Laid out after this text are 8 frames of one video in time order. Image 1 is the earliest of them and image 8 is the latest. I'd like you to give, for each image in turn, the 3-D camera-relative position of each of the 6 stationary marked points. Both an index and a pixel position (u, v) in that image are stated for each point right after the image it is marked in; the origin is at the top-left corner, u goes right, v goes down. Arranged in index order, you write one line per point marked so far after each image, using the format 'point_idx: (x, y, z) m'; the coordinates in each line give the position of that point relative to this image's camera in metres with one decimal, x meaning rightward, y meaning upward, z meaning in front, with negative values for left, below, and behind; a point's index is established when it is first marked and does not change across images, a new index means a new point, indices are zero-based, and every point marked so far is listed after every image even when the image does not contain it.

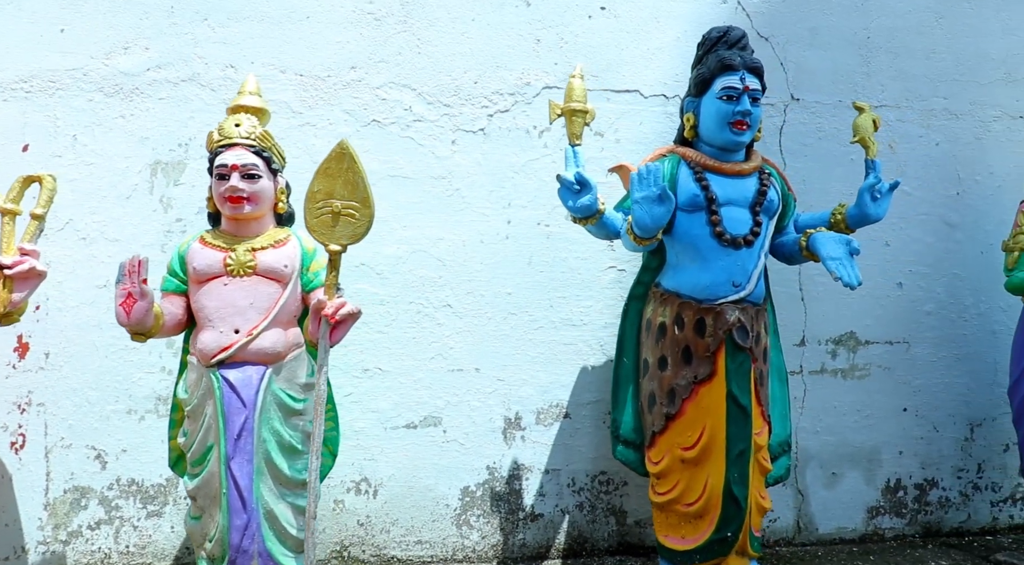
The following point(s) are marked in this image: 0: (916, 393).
0: (+1.7, -0.5, +3.7) m
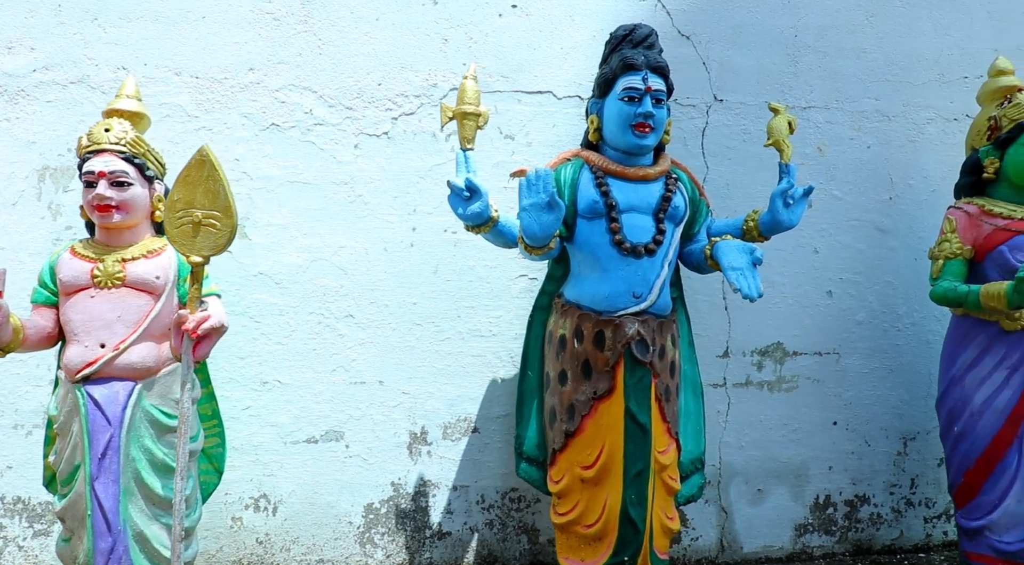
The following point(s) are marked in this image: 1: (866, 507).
0: (+1.3, -0.5, +3.6) m
1: (+1.4, -0.9, +3.6) m
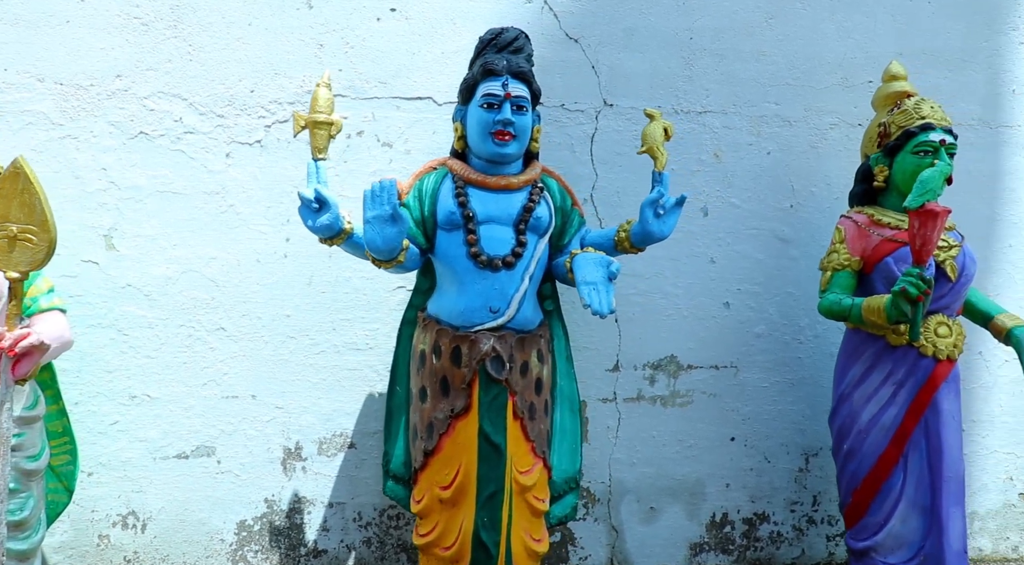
0: (+0.9, -0.5, +3.5) m
1: (+1.0, -0.9, +3.5) m
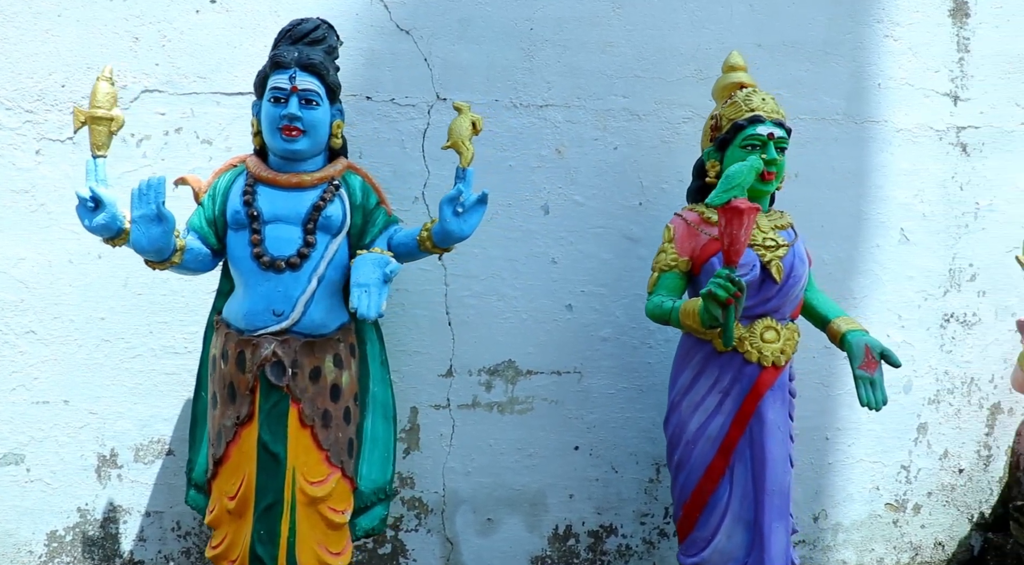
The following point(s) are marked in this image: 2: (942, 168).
0: (+0.3, -0.5, +3.3) m
1: (+0.4, -1.0, +3.3) m
2: (+1.7, +0.5, +3.6) m
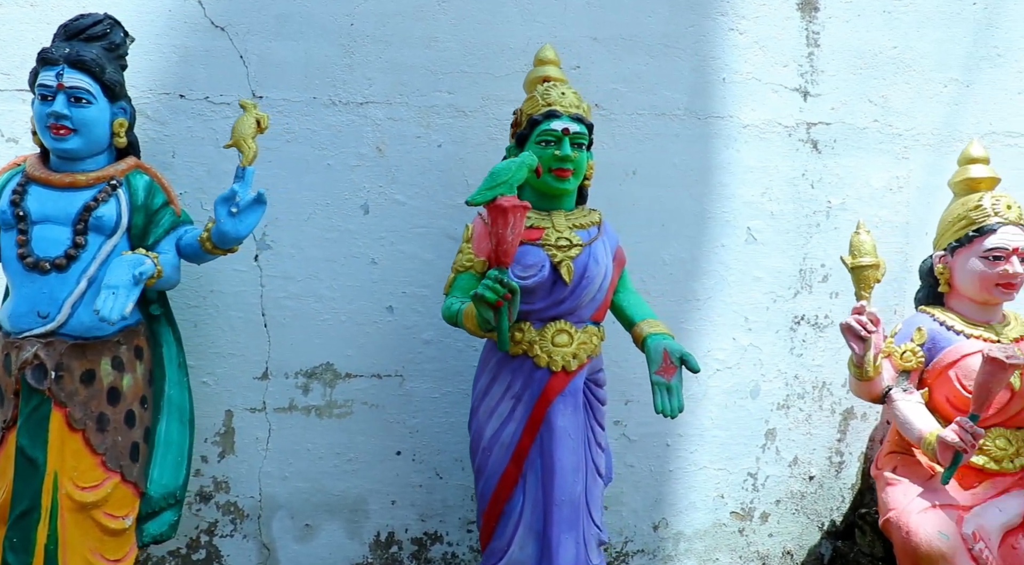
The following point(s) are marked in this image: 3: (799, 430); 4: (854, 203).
0: (-0.4, -0.5, +3.2) m
1: (-0.3, -1.0, +3.2) m
2: (+1.1, +0.5, +3.5) m
3: (+1.1, -0.6, +3.5) m
4: (+1.3, +0.3, +3.5) m
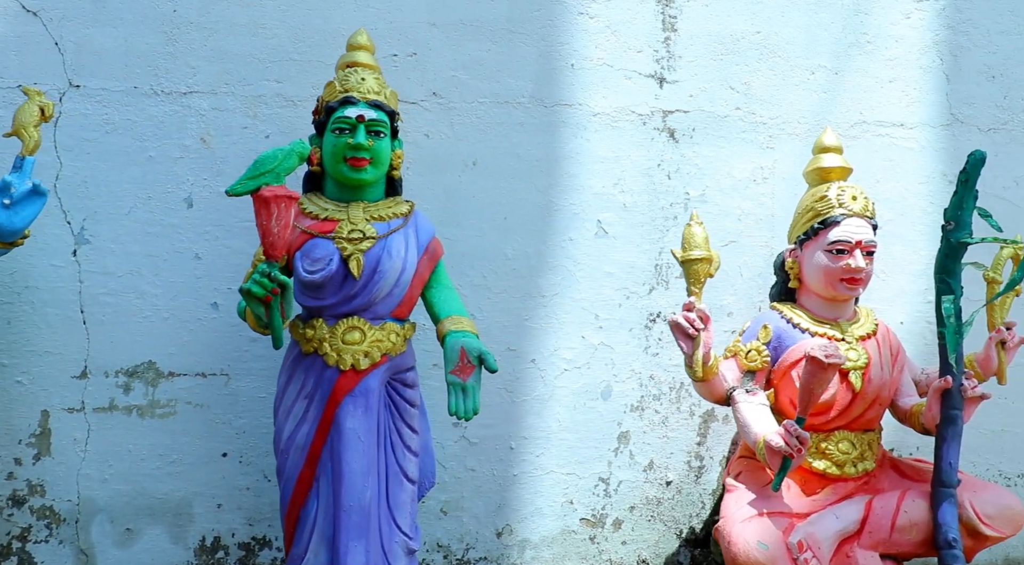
0: (-1.0, -0.5, +3.1) m
1: (-0.9, -0.9, +3.1) m
2: (+0.5, +0.5, +3.3) m
3: (+0.5, -0.6, +3.3) m
4: (+0.8, +0.3, +3.3) m
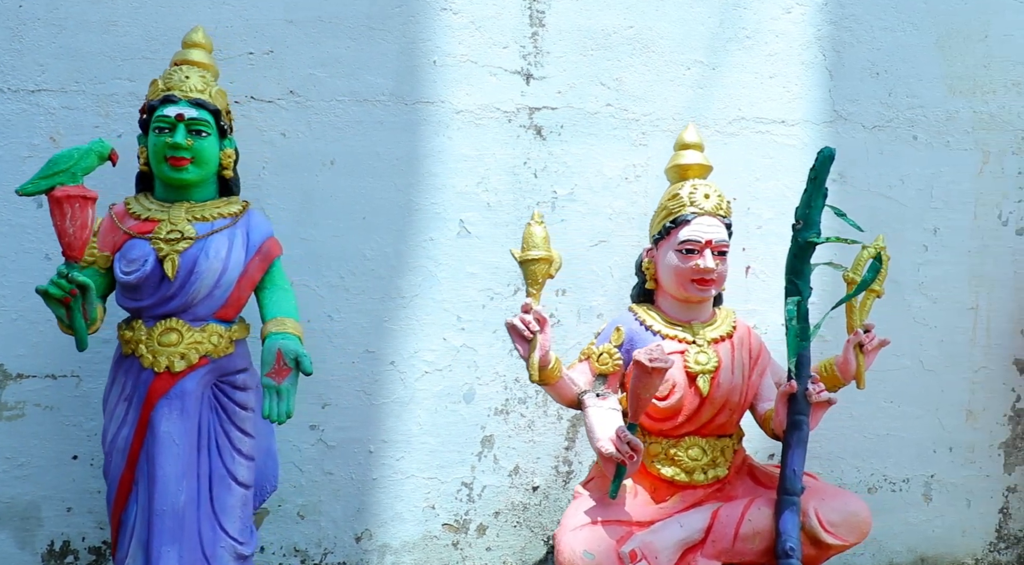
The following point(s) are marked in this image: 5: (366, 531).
0: (-1.5, -0.5, +3.1) m
1: (-1.4, -0.9, +3.1) m
2: (0.0, +0.5, +3.2) m
3: (0.0, -0.6, +3.3) m
4: (+0.3, +0.3, +3.3) m
5: (-0.5, -0.9, +3.2) m
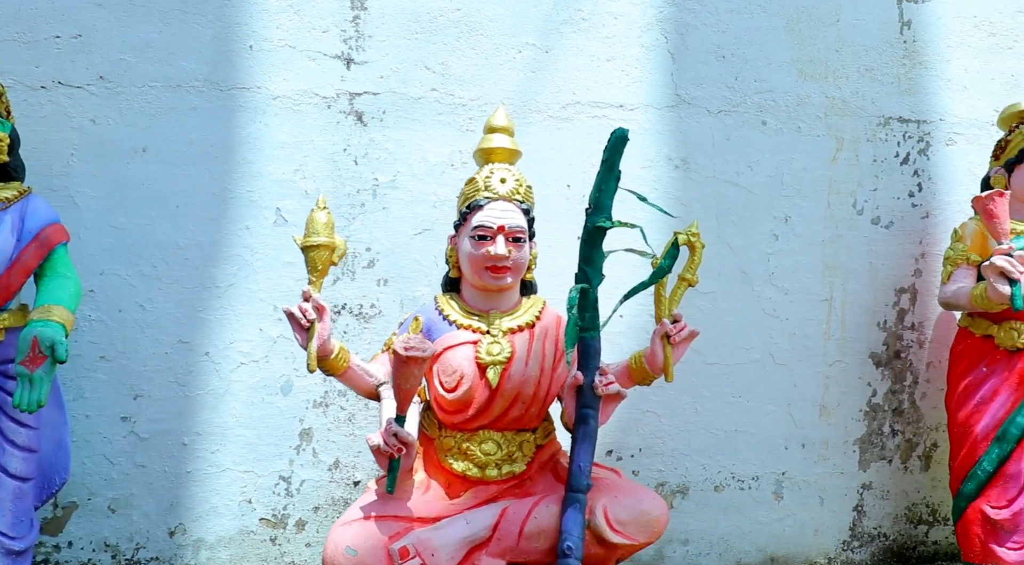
0: (-2.1, -0.5, +3.0) m
1: (-2.0, -0.9, +3.0) m
2: (-0.6, +0.5, +3.2) m
3: (-0.6, -0.5, +3.2) m
4: (-0.4, +0.4, +3.2) m
5: (-1.2, -0.9, +3.1) m
